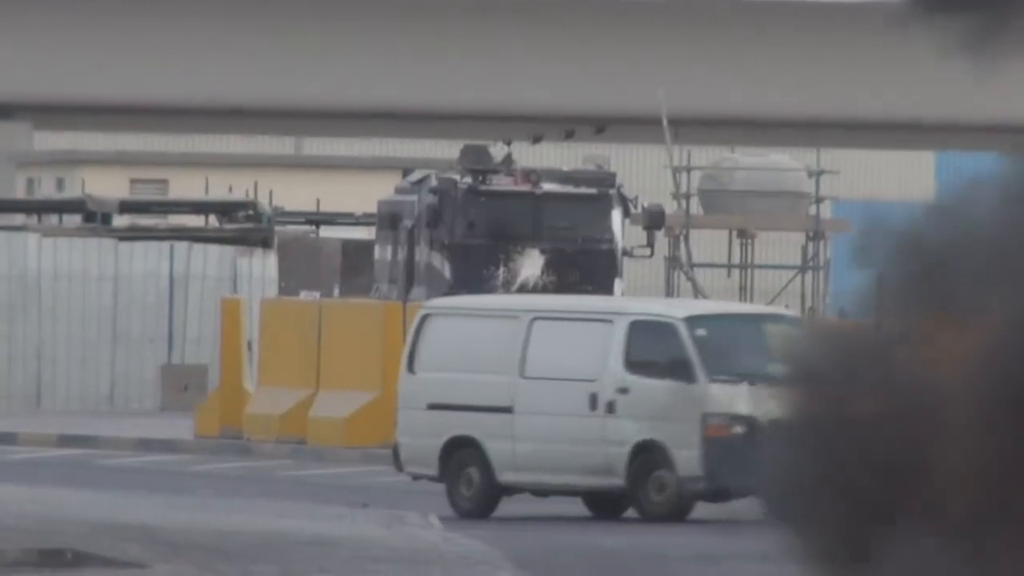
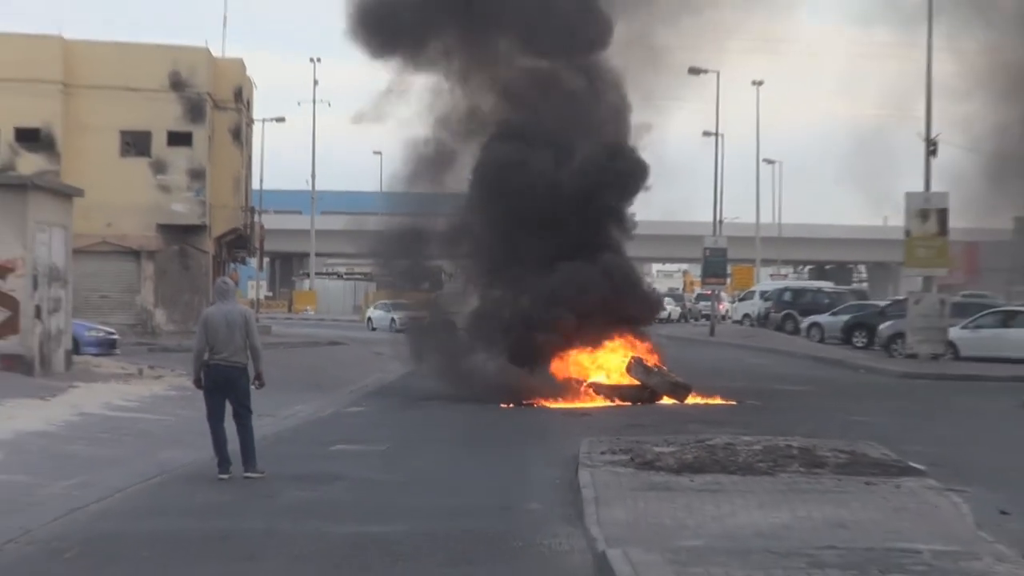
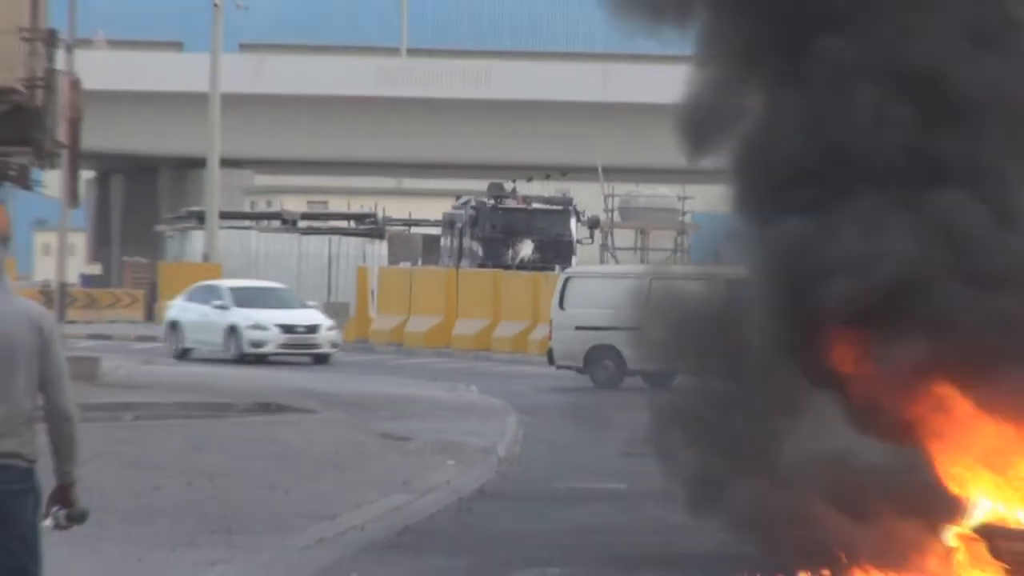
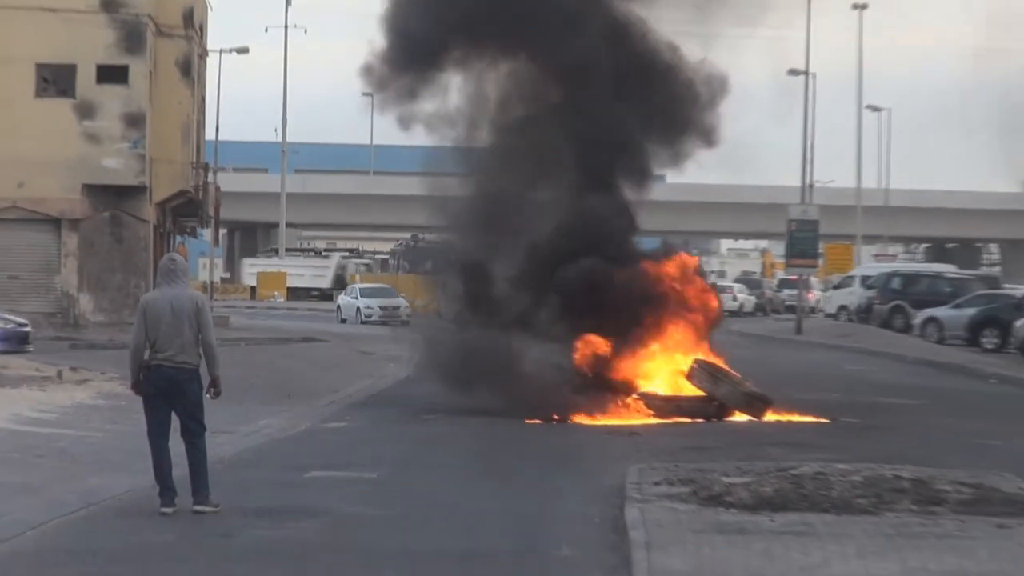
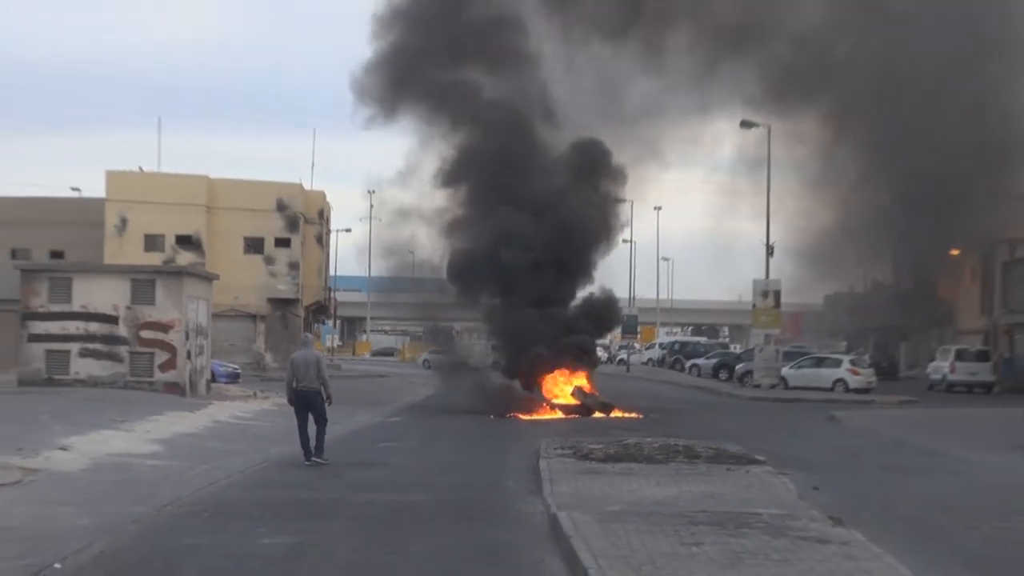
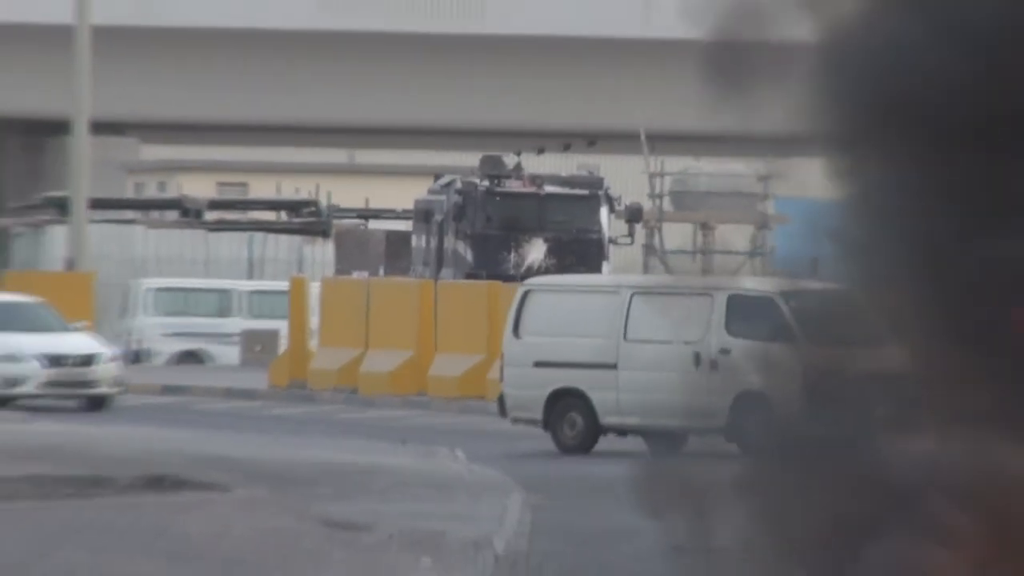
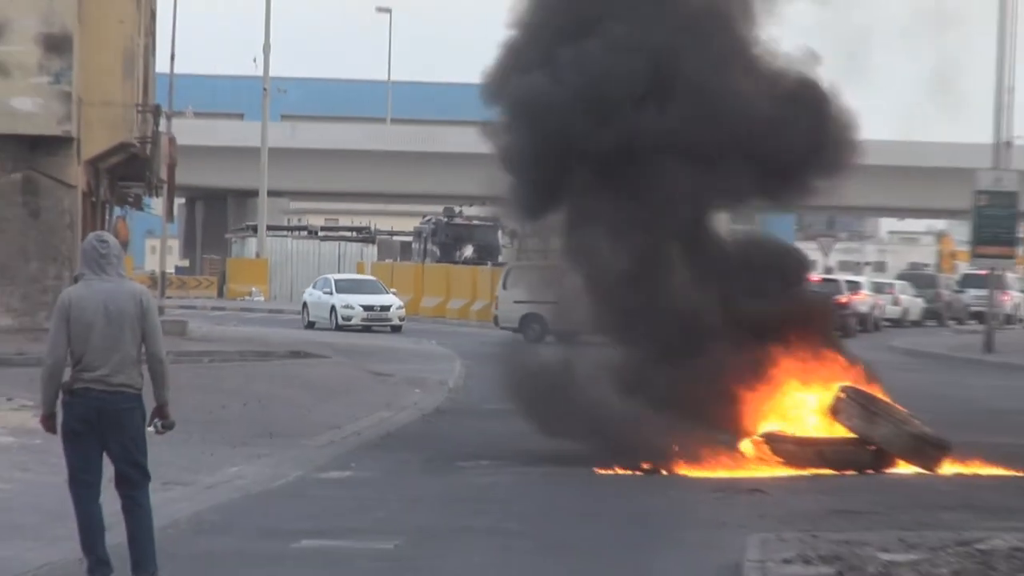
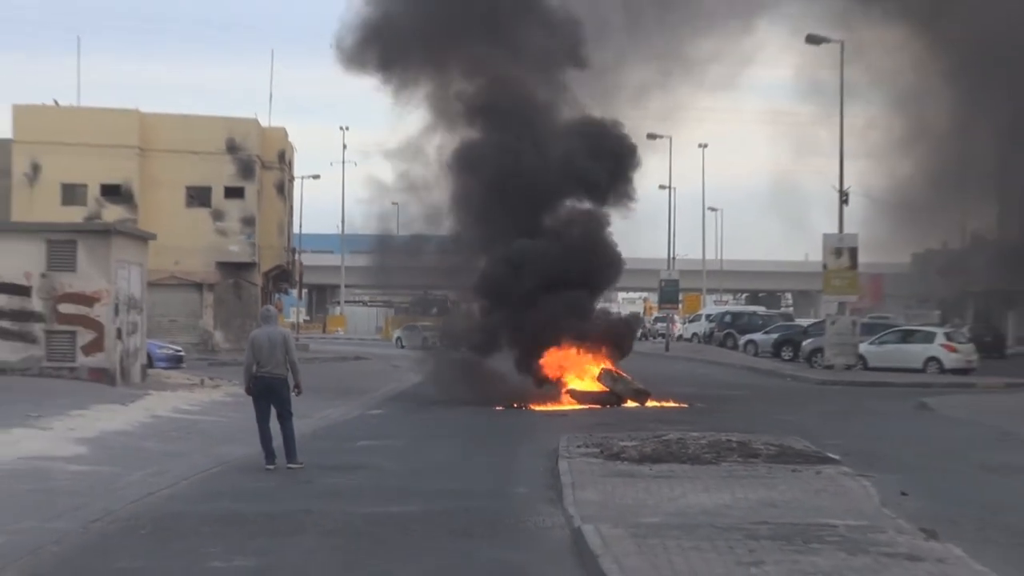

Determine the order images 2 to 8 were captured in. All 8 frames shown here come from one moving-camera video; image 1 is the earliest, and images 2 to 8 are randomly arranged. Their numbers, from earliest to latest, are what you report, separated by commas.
6, 3, 7, 4, 2, 8, 5
